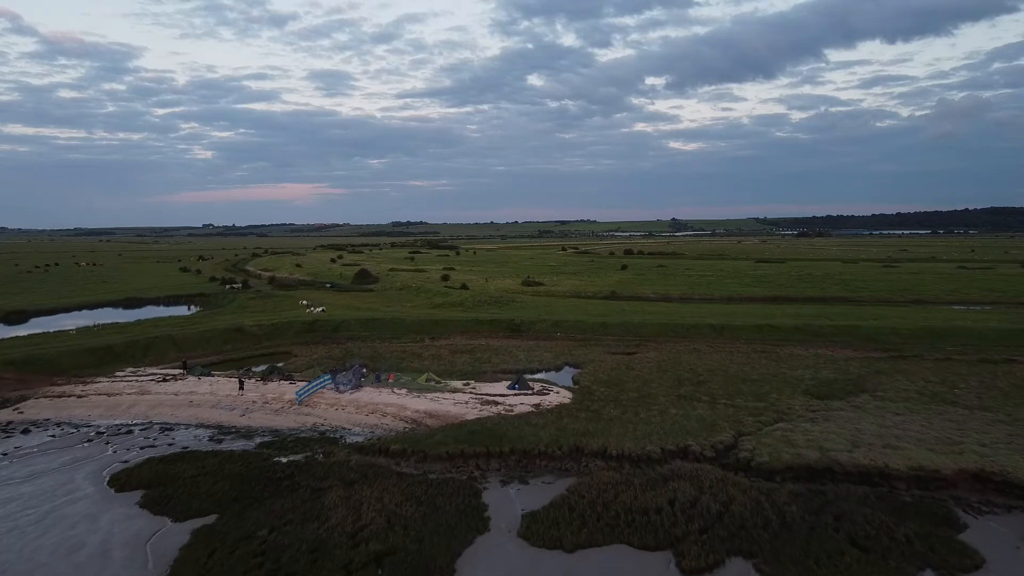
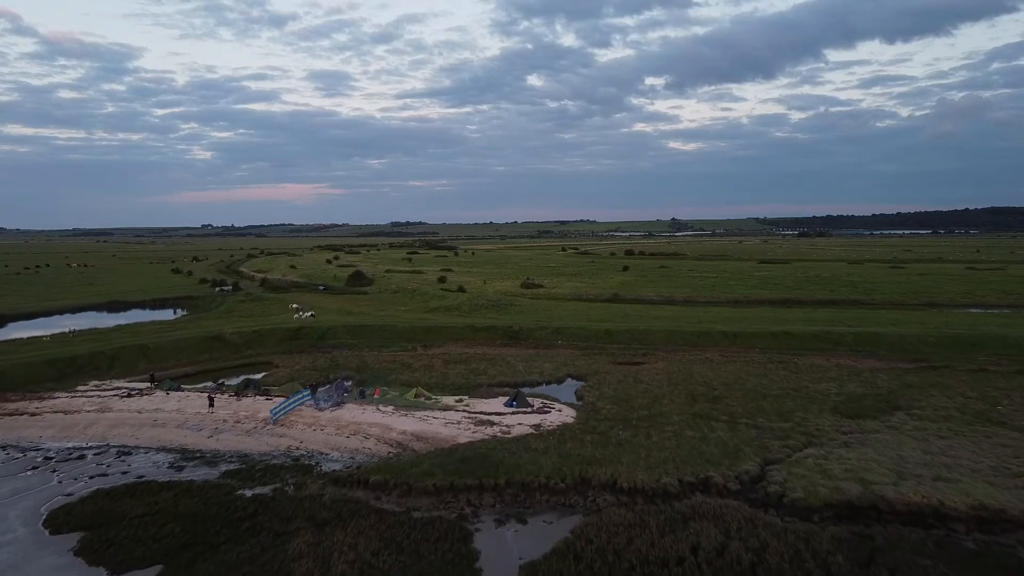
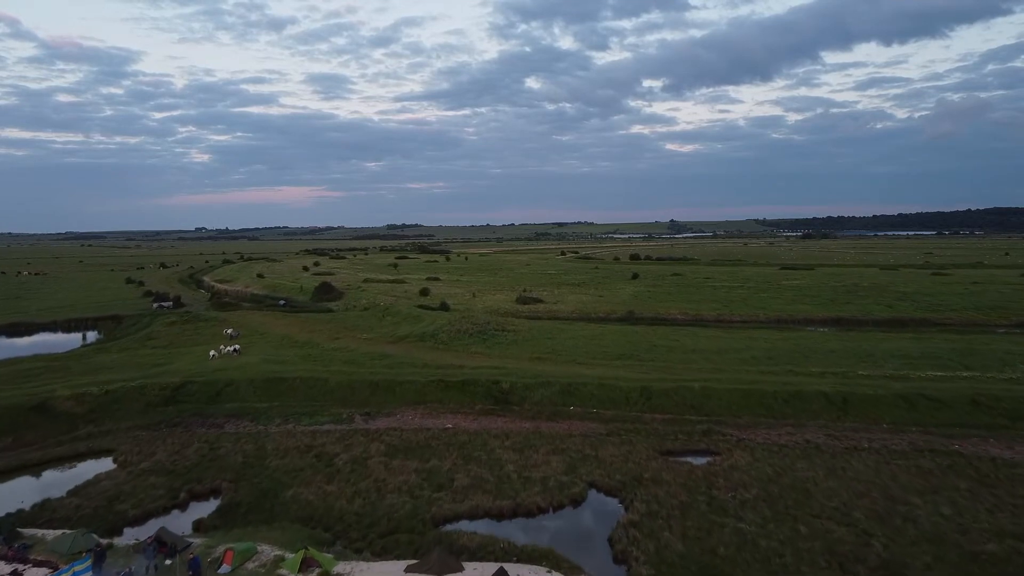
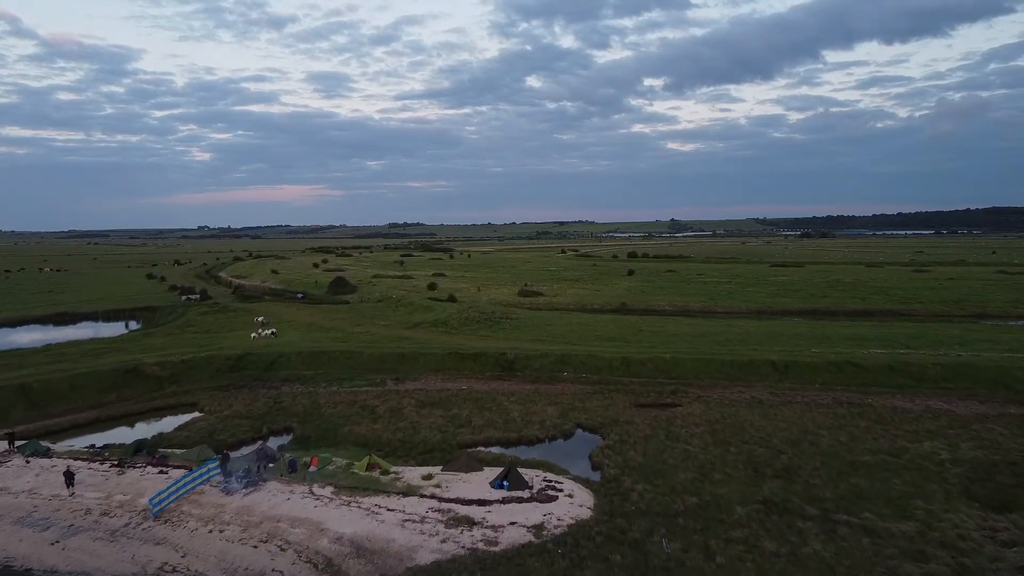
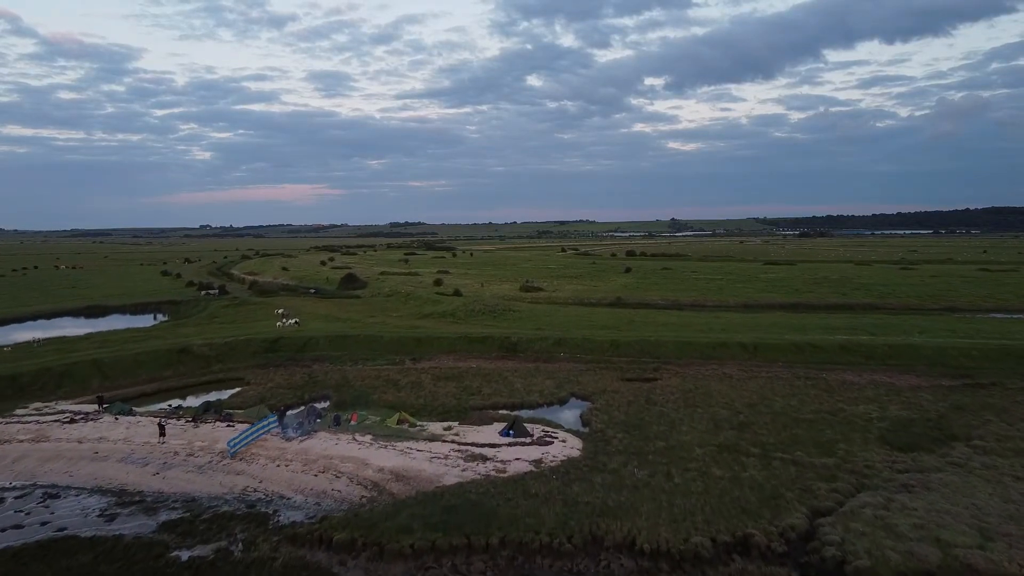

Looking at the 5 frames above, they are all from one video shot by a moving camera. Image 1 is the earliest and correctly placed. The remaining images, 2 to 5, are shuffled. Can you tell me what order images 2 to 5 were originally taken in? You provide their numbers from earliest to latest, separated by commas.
2, 5, 4, 3
